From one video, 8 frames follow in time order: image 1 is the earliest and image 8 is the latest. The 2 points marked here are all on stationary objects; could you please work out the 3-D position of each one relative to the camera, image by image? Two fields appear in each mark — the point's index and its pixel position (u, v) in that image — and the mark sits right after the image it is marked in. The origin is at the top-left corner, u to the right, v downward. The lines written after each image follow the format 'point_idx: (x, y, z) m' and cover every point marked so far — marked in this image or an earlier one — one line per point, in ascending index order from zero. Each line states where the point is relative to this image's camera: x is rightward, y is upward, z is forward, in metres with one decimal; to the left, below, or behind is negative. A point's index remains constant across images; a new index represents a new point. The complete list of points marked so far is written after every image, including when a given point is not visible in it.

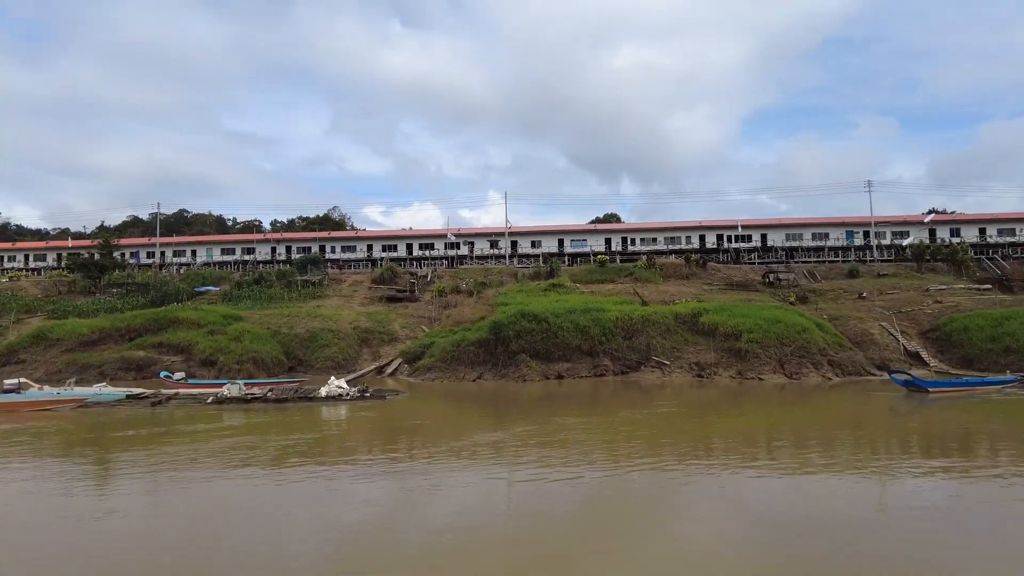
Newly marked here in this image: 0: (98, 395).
0: (-10.7, -2.8, +17.1) m
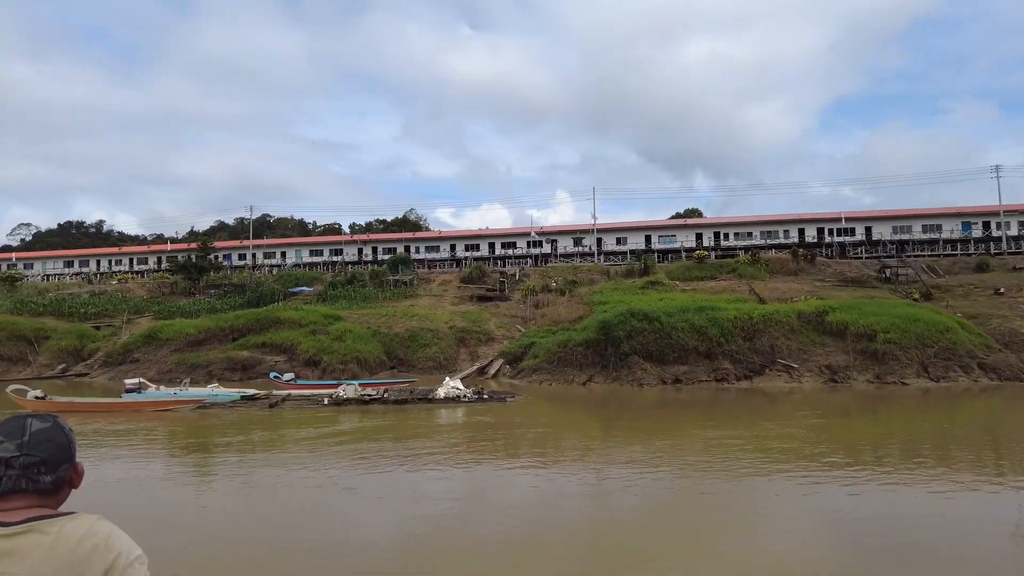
0: (-7.5, -2.8, +17.0) m
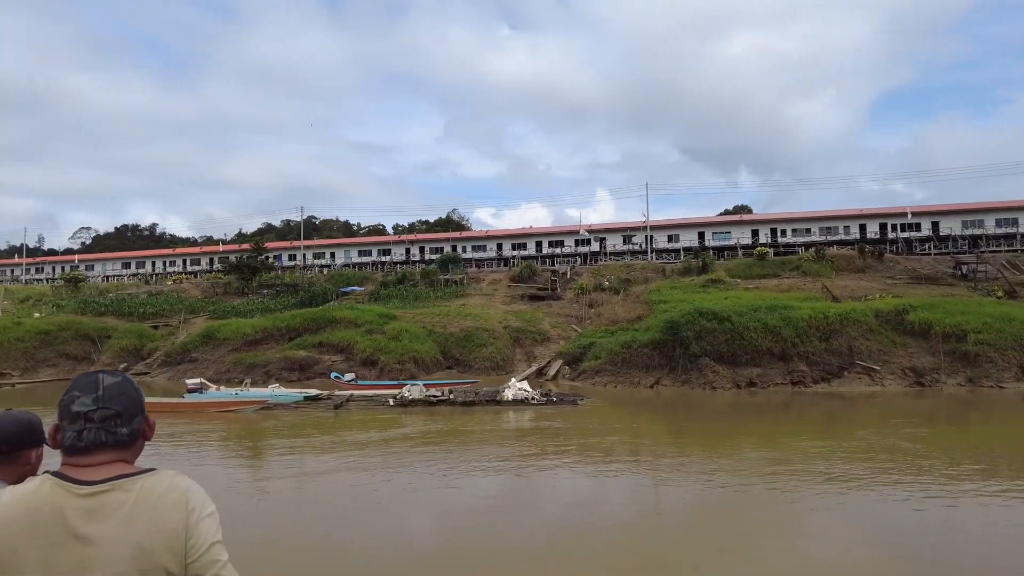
0: (-5.8, -2.8, +16.7) m
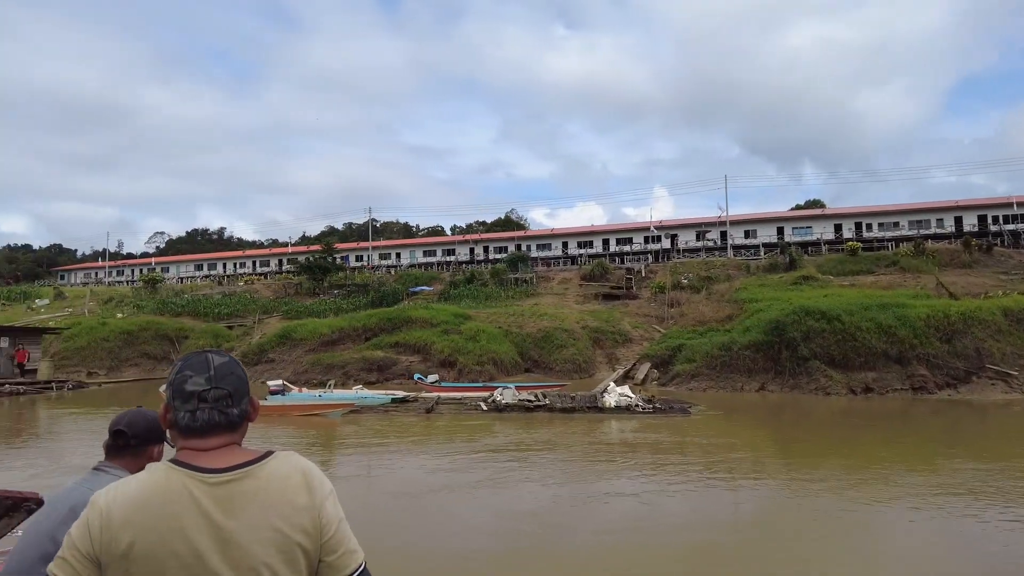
0: (-3.4, -2.7, +16.0) m
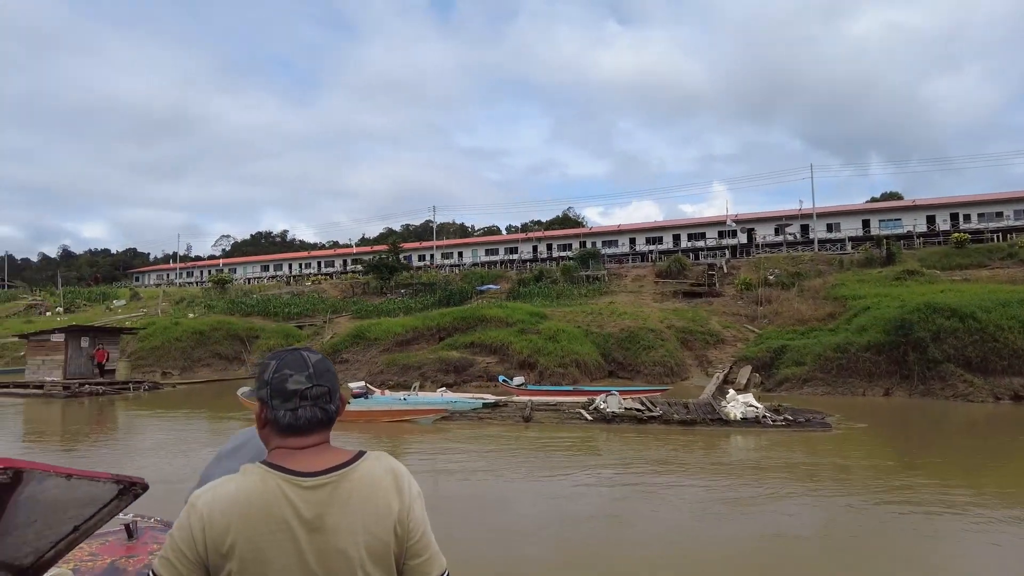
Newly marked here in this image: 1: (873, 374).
0: (-1.2, -2.6, +14.7) m
1: (+10.1, -2.4, +18.3) m
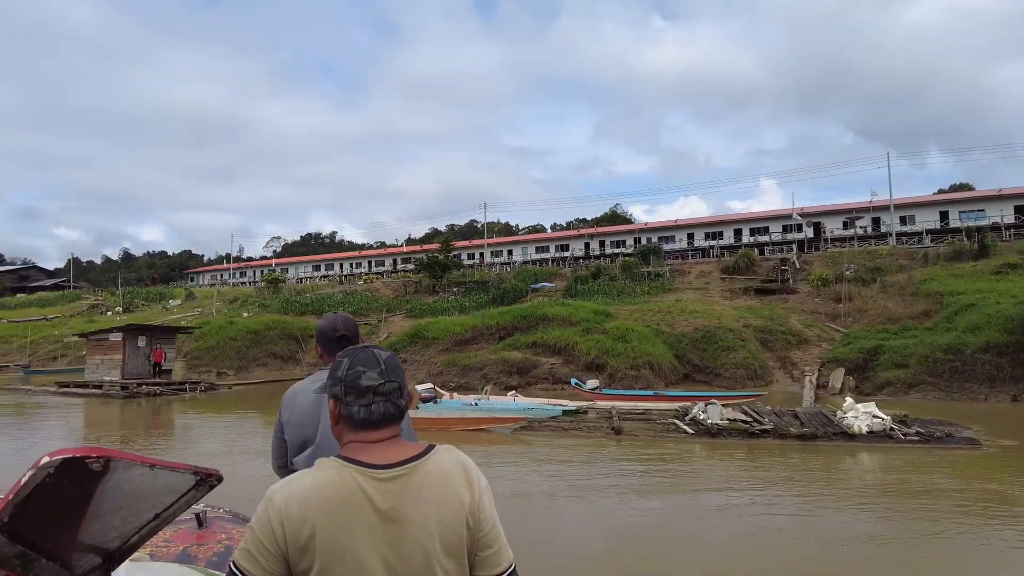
0: (+0.5, -2.5, +13.3) m
1: (+12.0, -2.3, +16.2) m
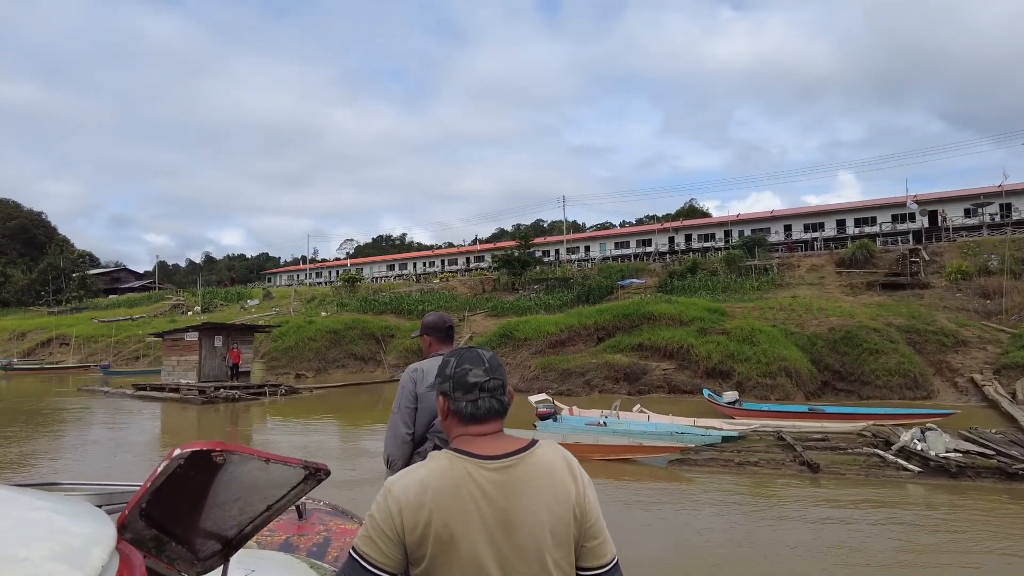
0: (+2.8, -2.4, +10.7) m
1: (+14.5, -2.0, +12.4) m
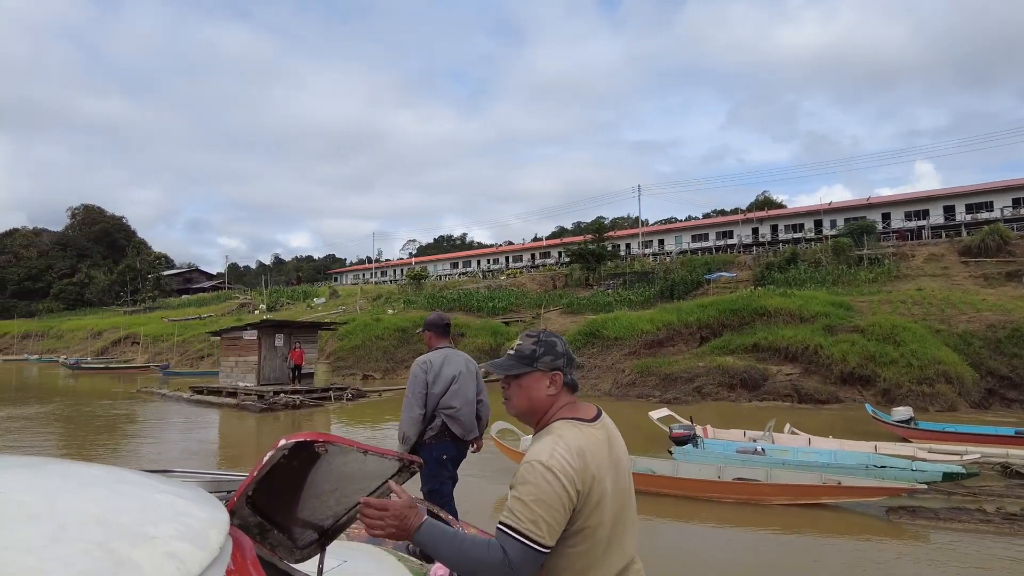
0: (+4.5, -2.1, +7.8) m
1: (+16.3, -1.7, +8.4) m
